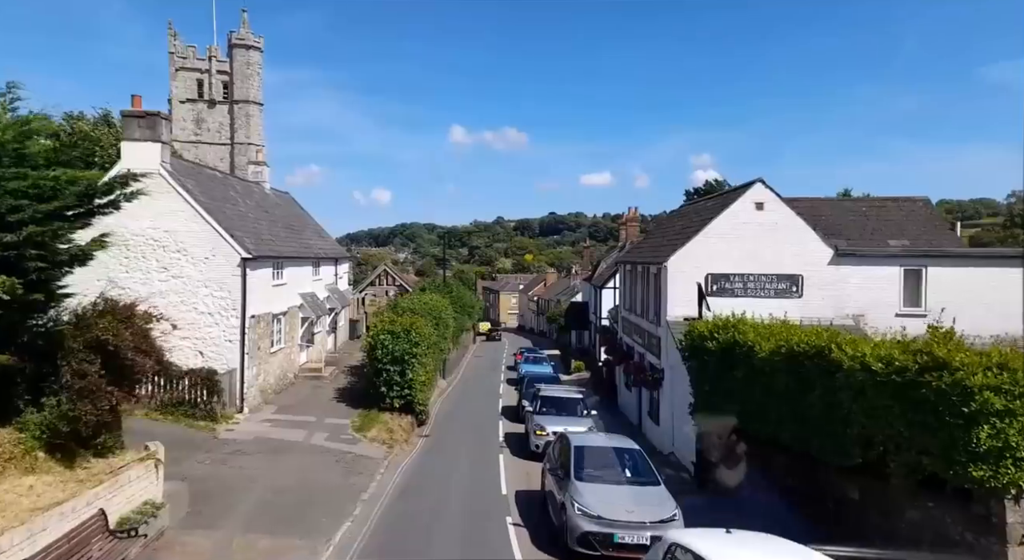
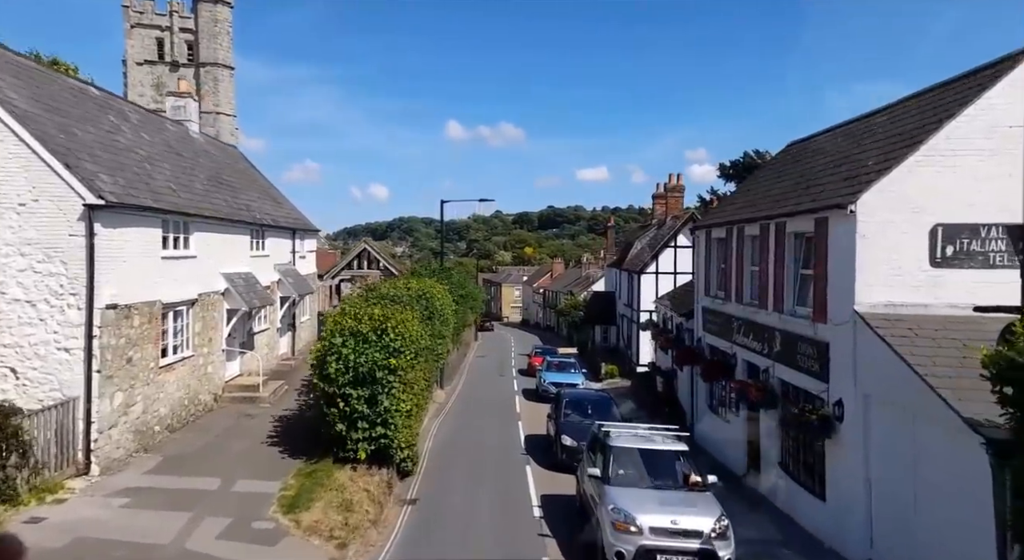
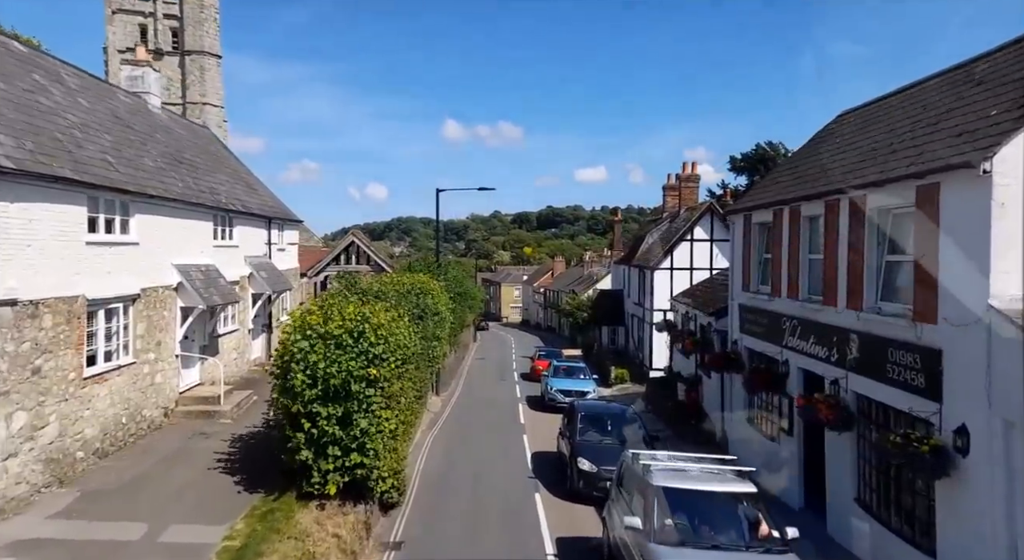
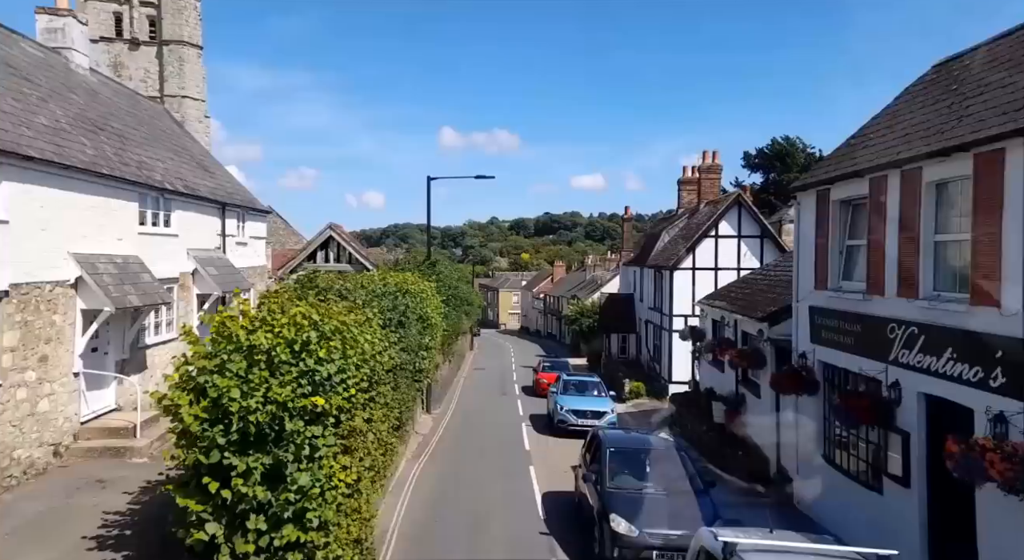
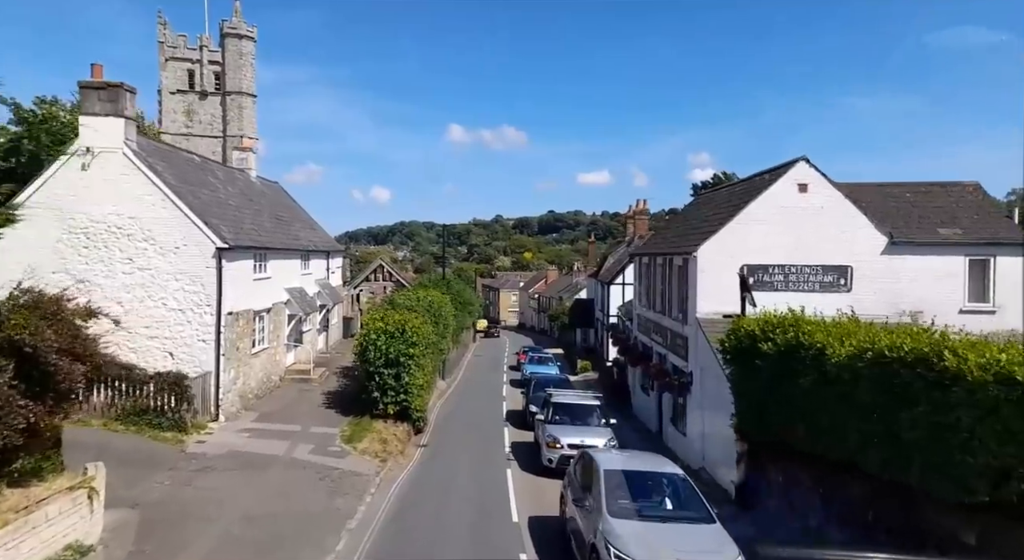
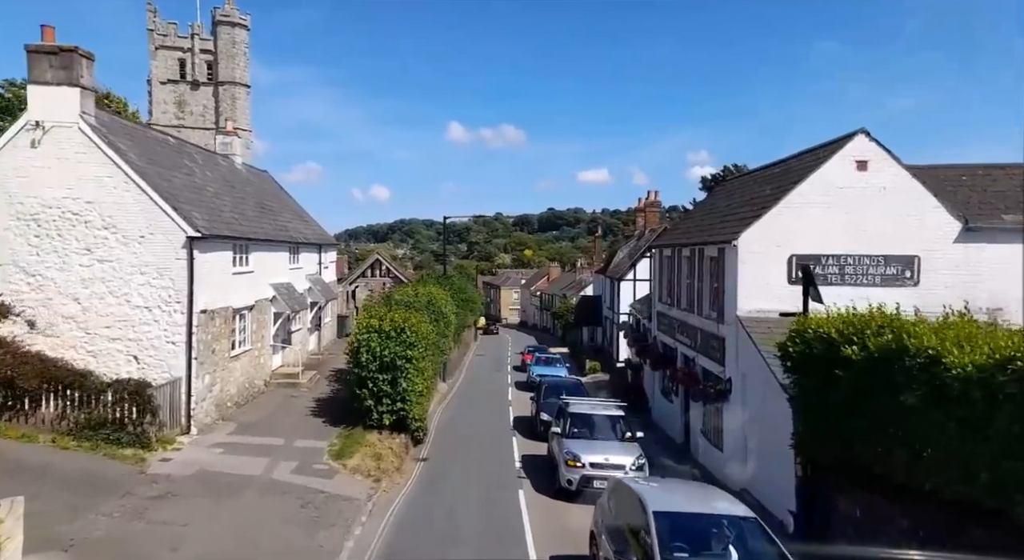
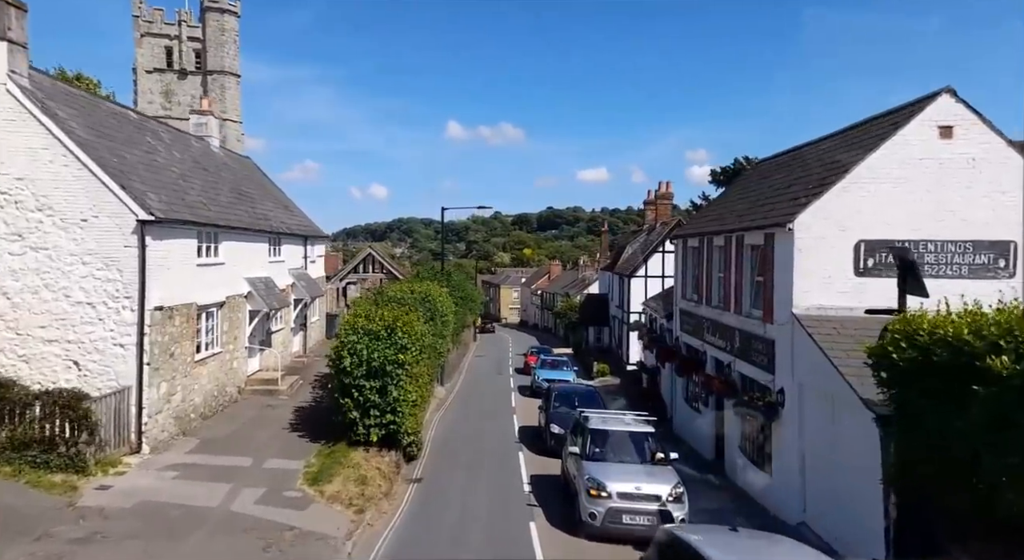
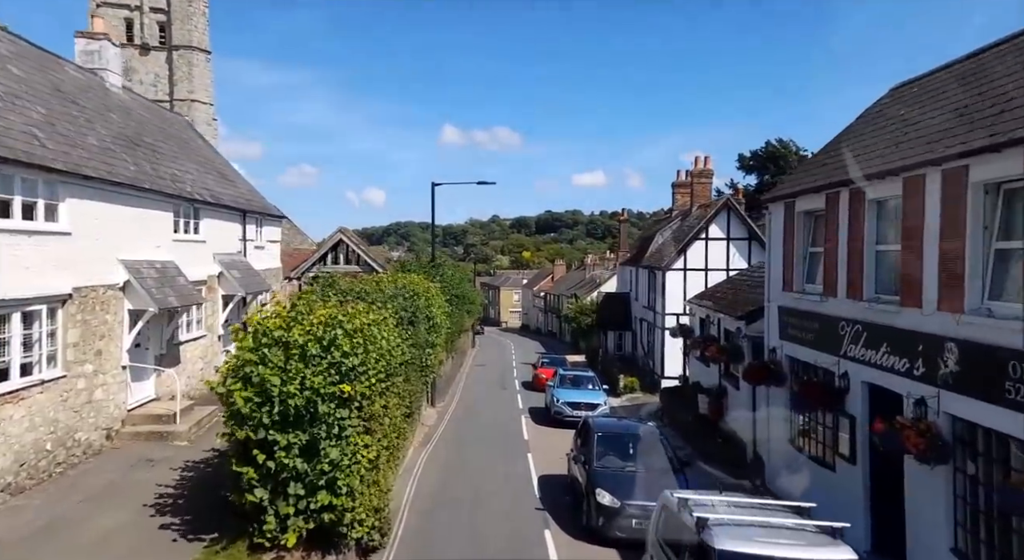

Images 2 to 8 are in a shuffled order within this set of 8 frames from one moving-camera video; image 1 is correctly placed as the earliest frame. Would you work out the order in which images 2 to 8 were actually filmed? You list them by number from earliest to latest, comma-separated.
5, 6, 7, 2, 3, 8, 4
